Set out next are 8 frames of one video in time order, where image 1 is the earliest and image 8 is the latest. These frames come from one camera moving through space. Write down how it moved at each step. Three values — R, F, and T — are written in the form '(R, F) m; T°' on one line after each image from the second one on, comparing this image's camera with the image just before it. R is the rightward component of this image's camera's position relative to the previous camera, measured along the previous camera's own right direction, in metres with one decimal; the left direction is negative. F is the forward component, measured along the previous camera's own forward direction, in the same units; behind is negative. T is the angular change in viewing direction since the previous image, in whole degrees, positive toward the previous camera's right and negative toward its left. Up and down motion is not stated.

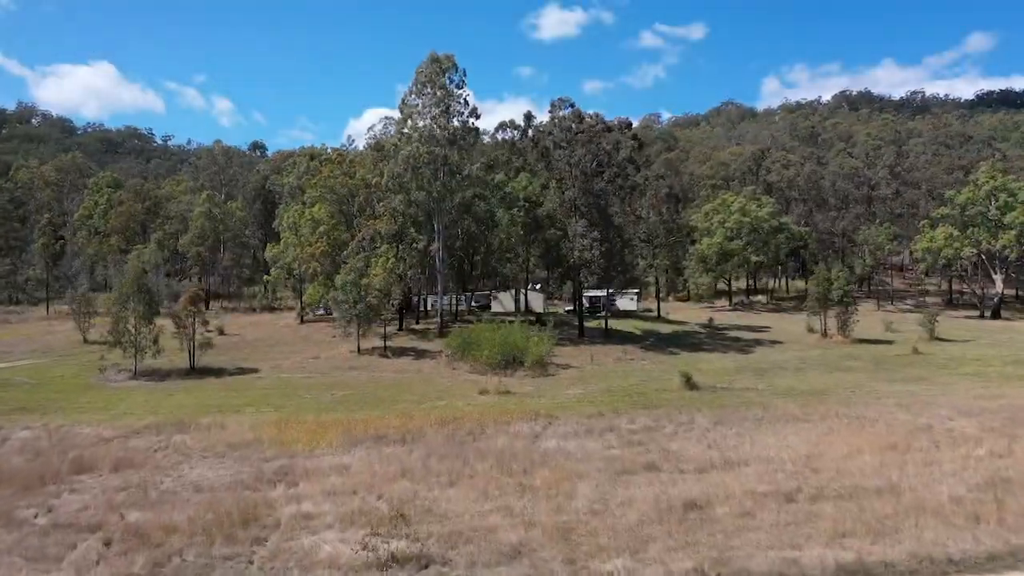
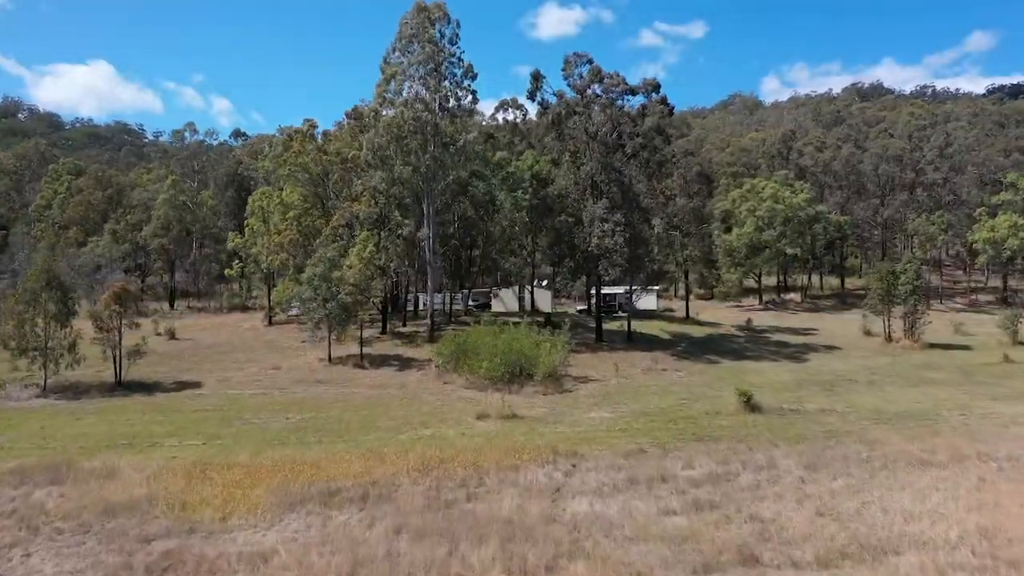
(-0.2, +7.1) m; 0°
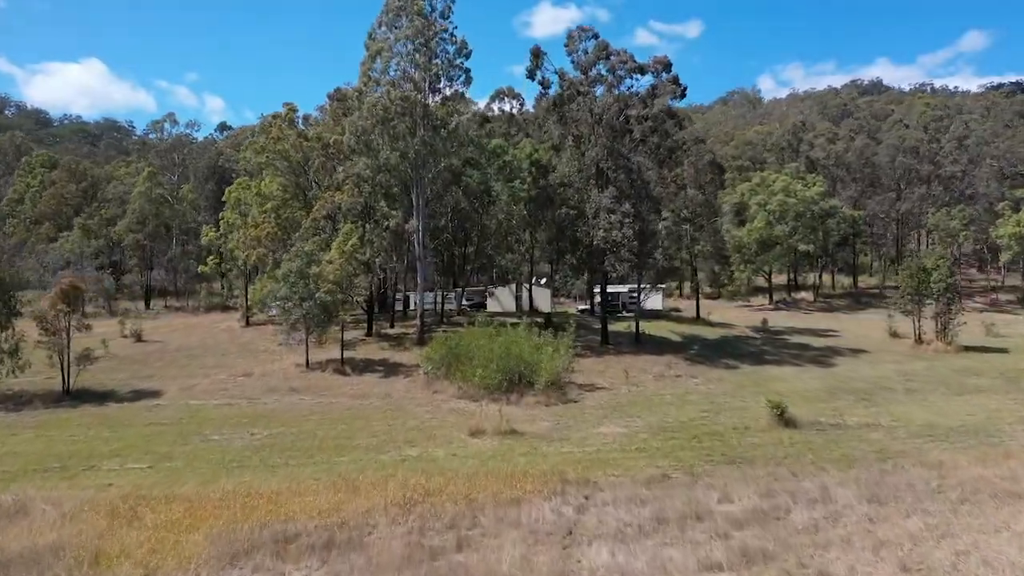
(-0.1, +3.1) m; 0°
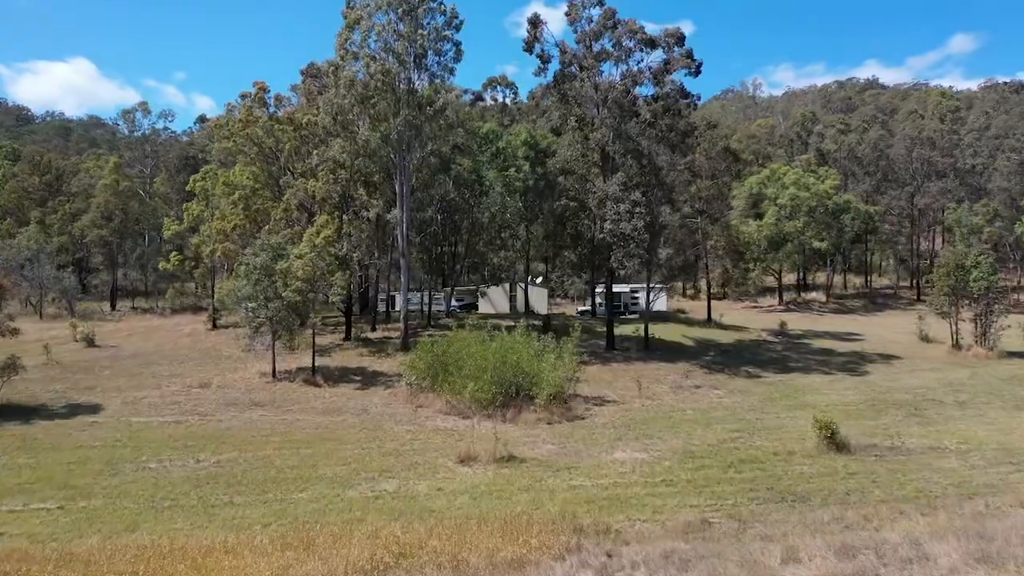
(-0.2, +3.5) m; +1°
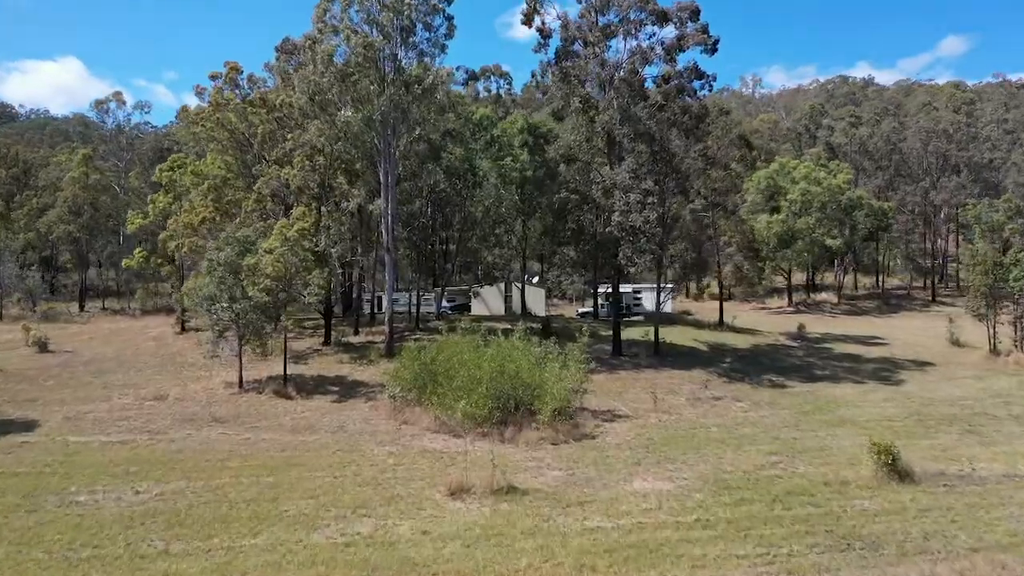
(-0.2, +2.8) m; +1°
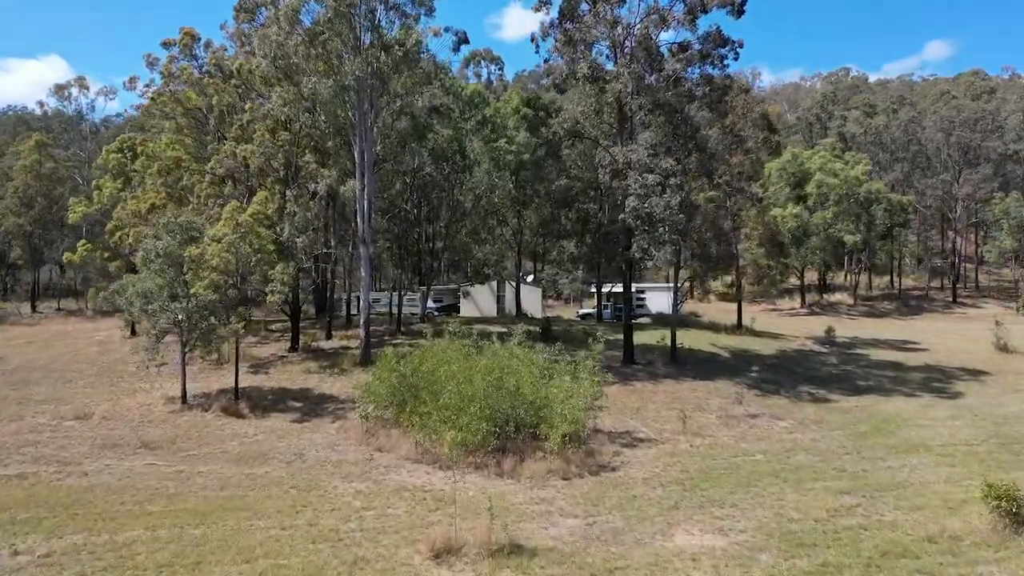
(-0.2, +3.6) m; +1°
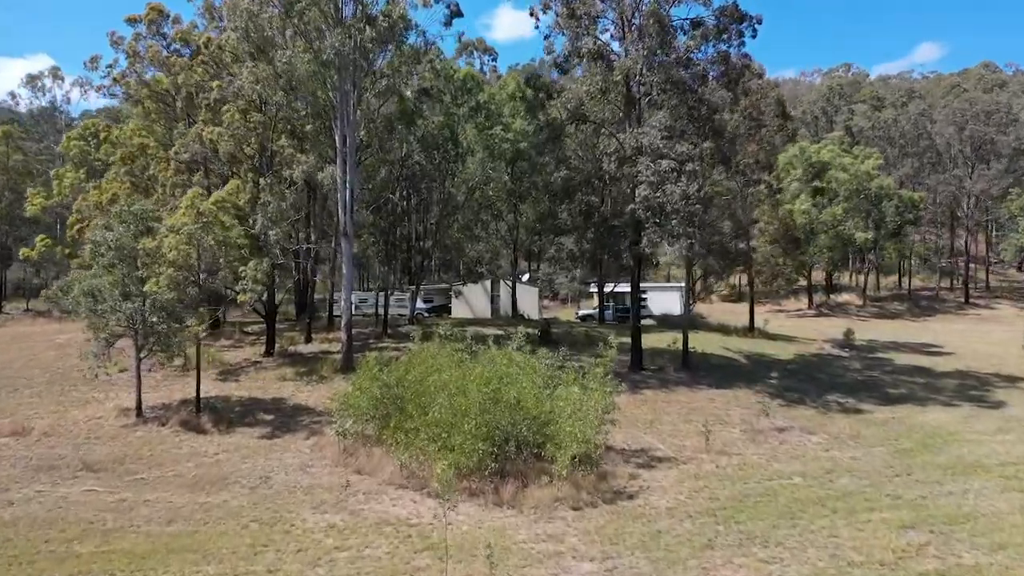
(-0.1, +2.1) m; +1°
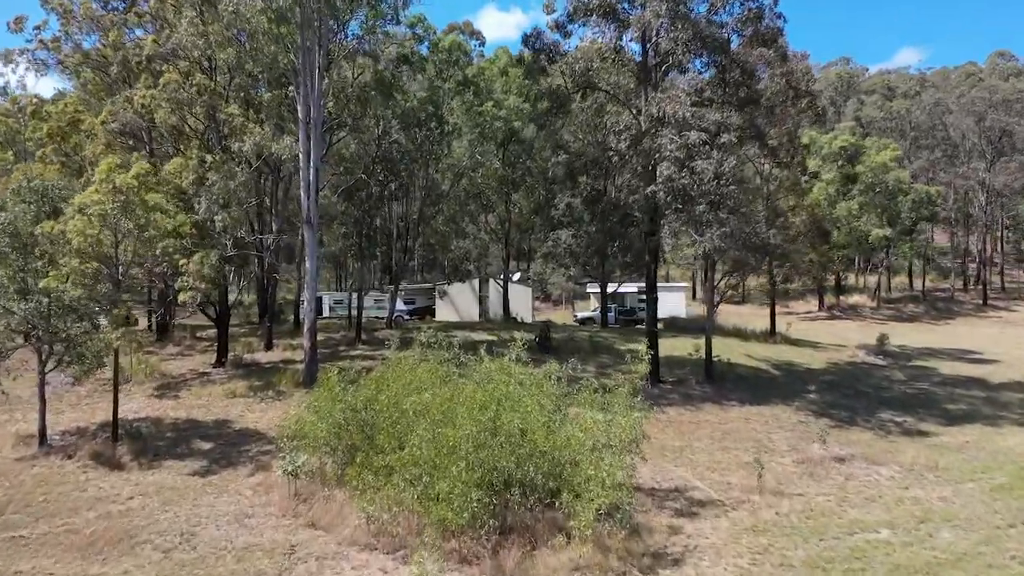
(-0.2, +3.2) m; +1°
